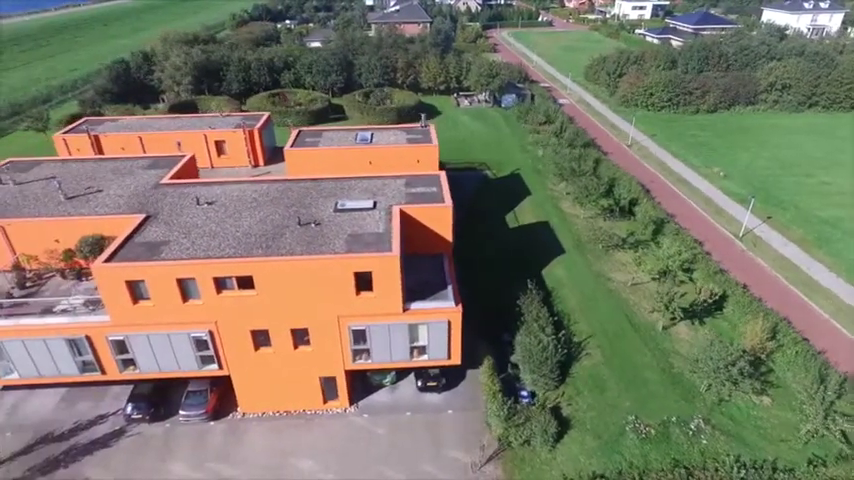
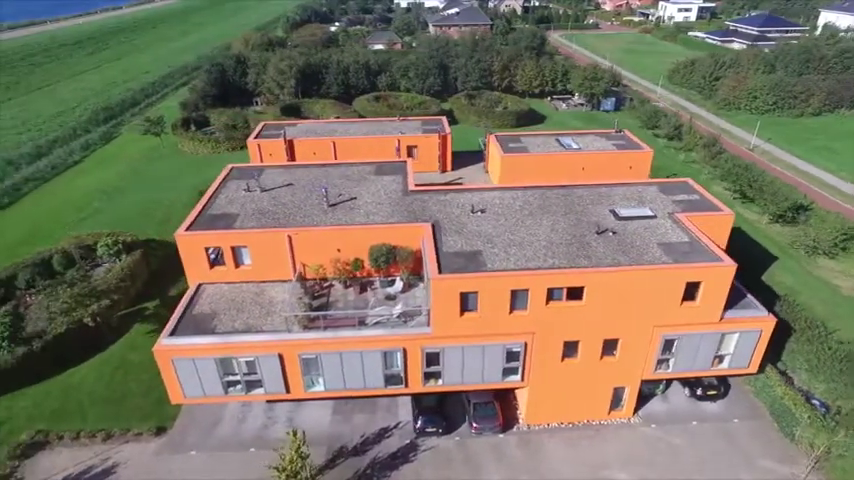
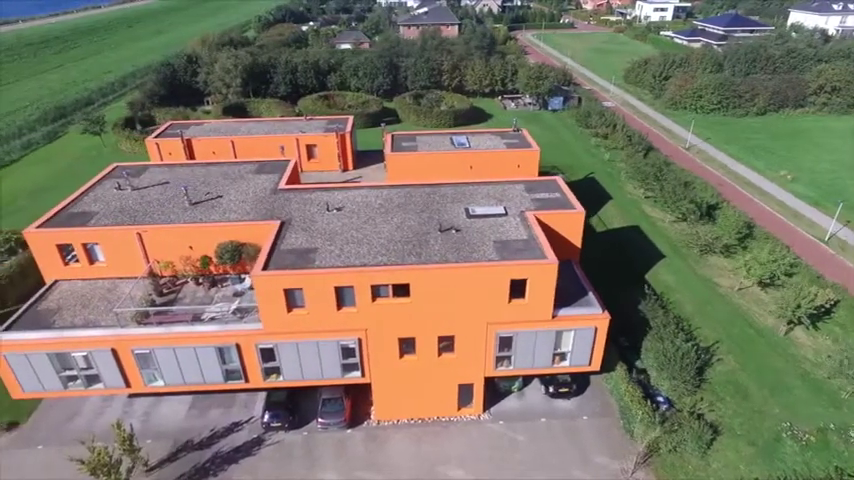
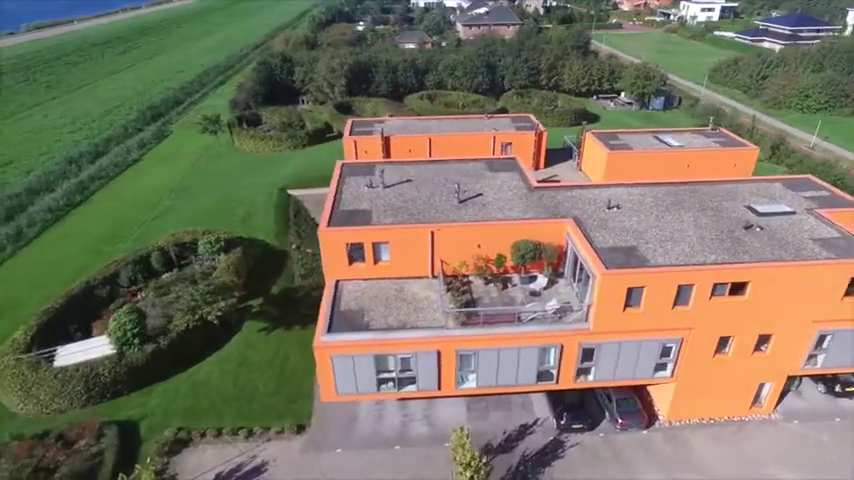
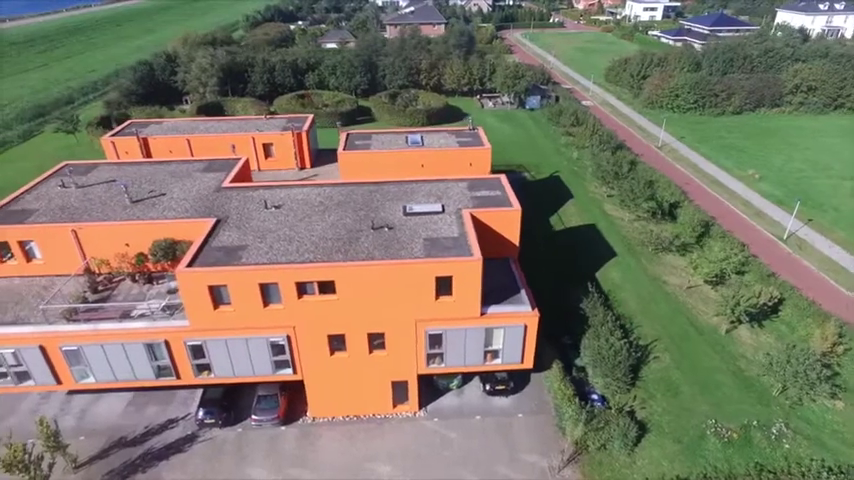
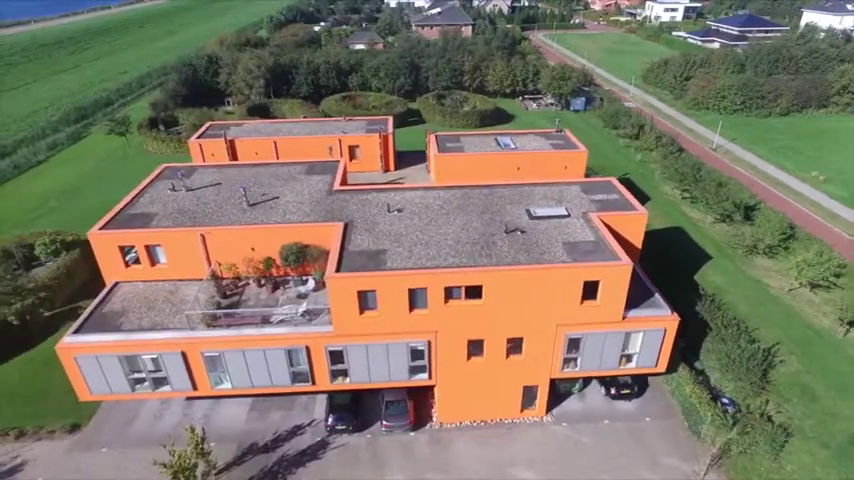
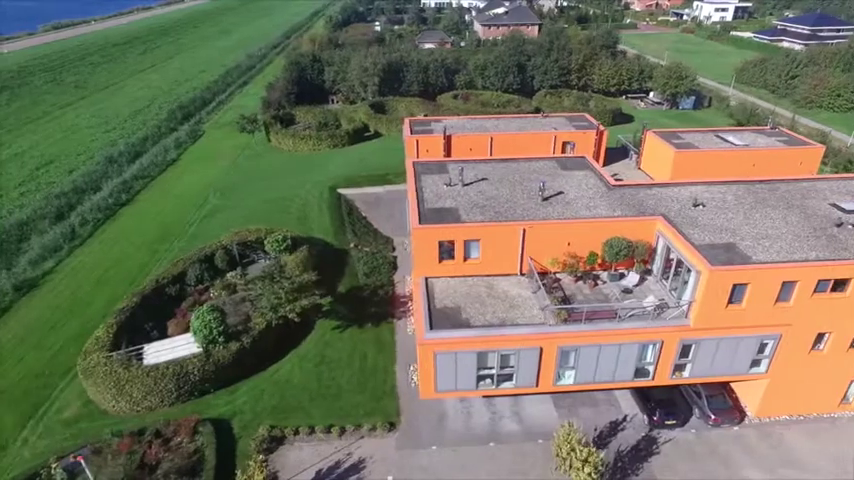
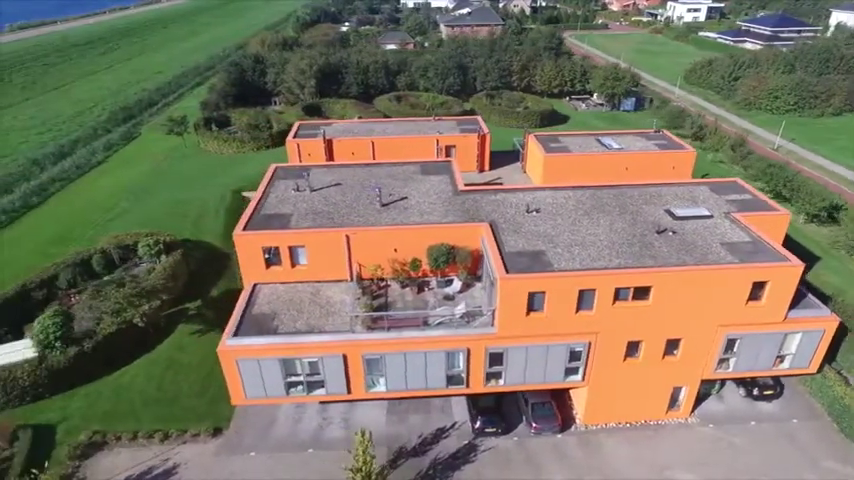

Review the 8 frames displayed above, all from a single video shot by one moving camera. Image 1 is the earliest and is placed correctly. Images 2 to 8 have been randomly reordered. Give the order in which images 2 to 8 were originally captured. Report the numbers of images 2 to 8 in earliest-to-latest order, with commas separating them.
5, 3, 6, 2, 8, 4, 7
